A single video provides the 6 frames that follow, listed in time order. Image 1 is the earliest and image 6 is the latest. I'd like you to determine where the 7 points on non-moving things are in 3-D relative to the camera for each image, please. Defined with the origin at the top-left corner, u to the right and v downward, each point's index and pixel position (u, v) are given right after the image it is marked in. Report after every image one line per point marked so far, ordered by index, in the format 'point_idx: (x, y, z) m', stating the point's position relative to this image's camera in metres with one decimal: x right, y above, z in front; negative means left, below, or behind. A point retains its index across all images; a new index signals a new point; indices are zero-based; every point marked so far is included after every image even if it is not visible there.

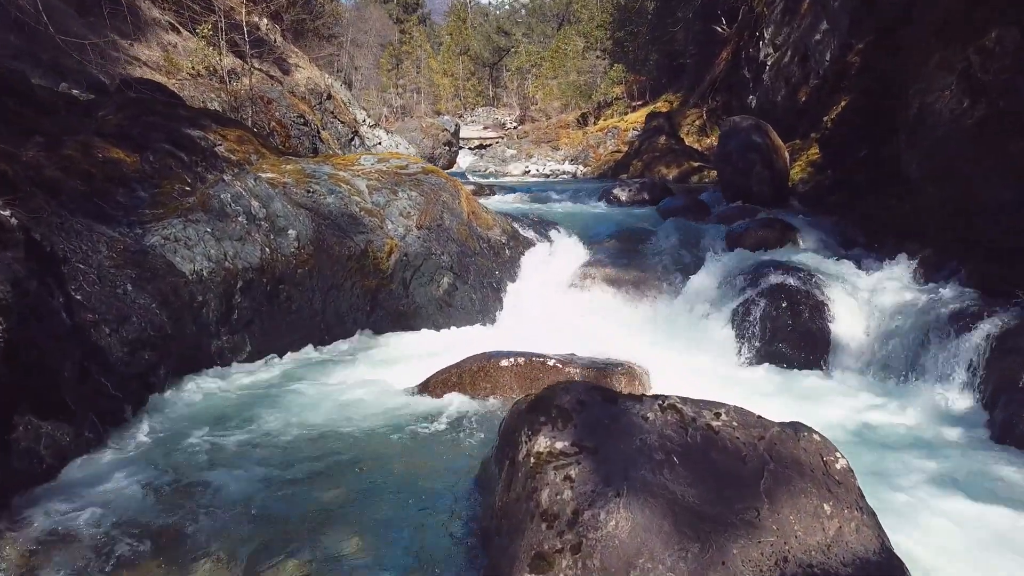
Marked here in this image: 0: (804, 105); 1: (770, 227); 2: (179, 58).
0: (+6.2, +3.9, +17.3) m
1: (+3.2, +0.8, +10.1) m
2: (-7.9, +5.4, +19.2) m
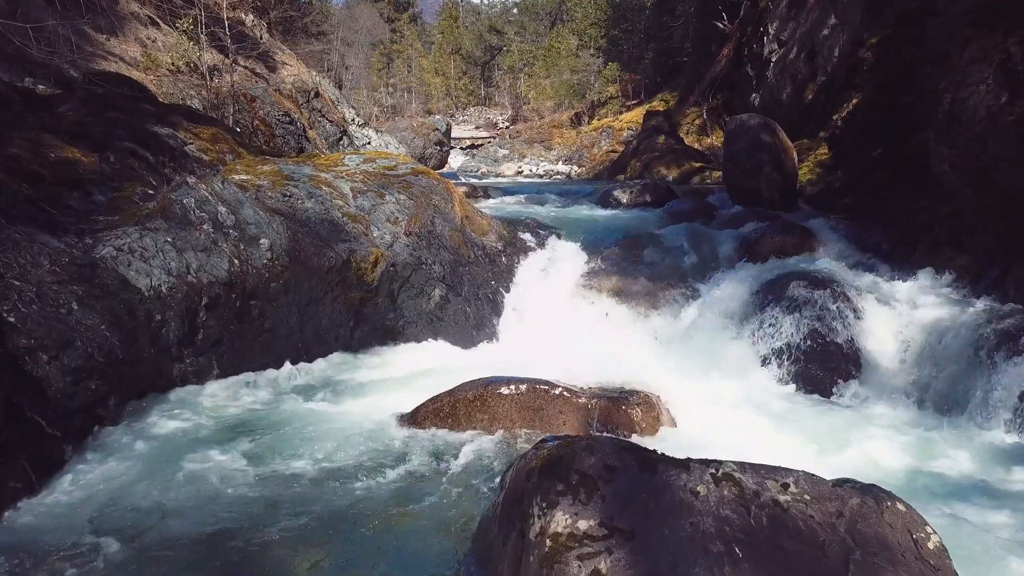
0: (+6.1, +3.8, +16.6) m
1: (+3.2, +0.6, +9.3) m
2: (-8.0, +5.3, +18.3) m
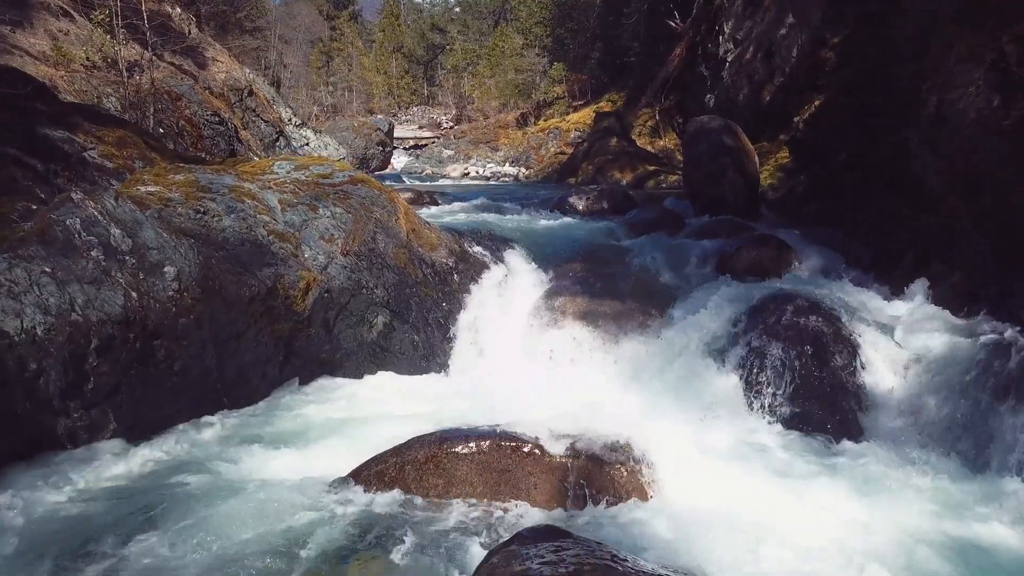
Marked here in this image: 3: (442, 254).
0: (+5.1, +3.6, +16.0) m
1: (+2.7, +0.4, +8.6) m
2: (-9.2, +5.0, +16.8) m
3: (-0.7, +0.3, +8.3) m
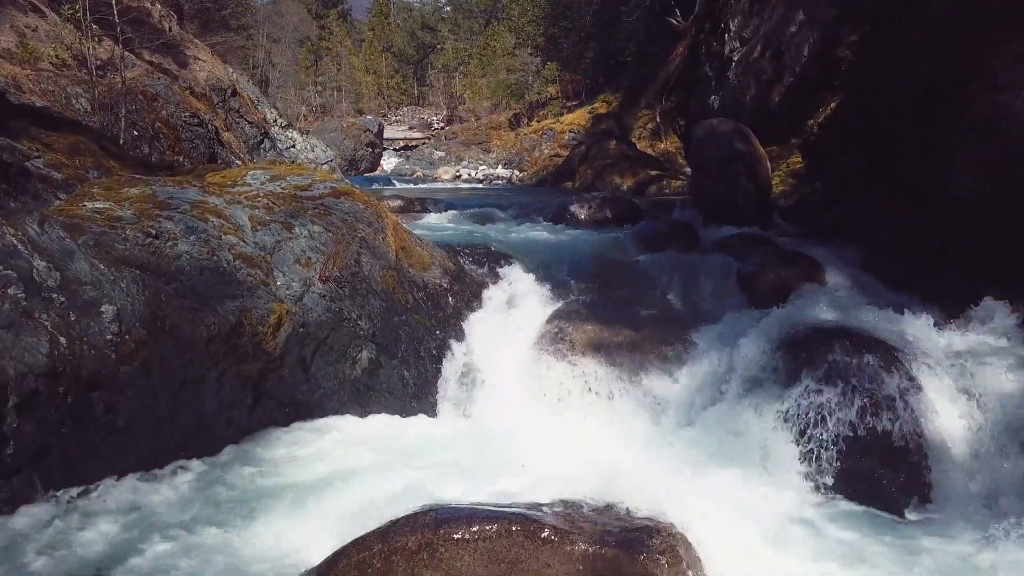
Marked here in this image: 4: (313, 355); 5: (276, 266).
0: (+5.0, +3.4, +15.2) m
1: (+2.7, +0.2, +7.8) m
2: (-9.3, +4.7, +15.8) m
3: (-0.7, +0.1, +7.4) m
4: (-1.4, -0.5, +5.9) m
5: (-1.7, +0.2, +5.8) m
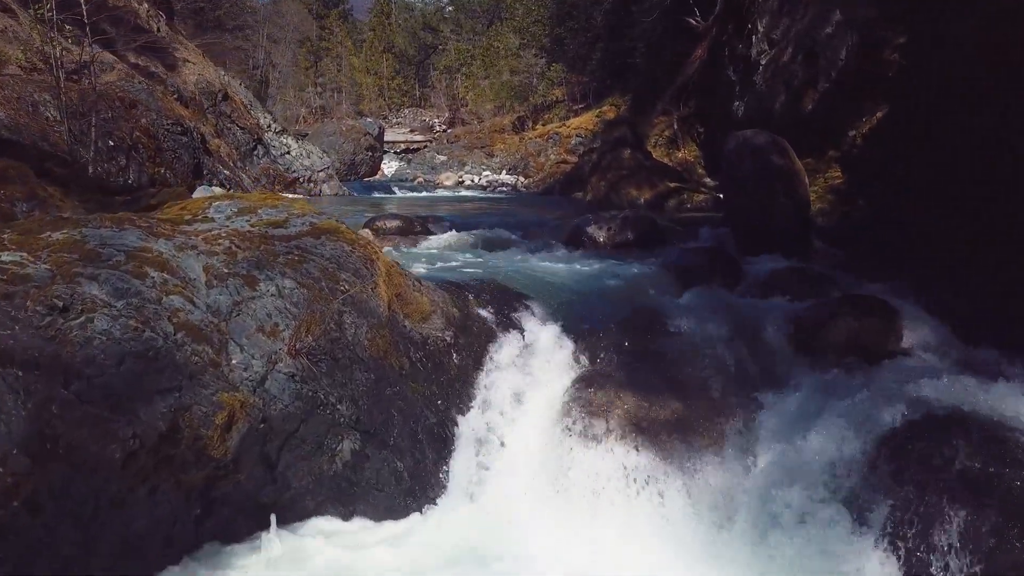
0: (+5.2, +3.0, +13.9) m
1: (+2.8, -0.2, +6.5) m
2: (-9.1, +4.3, +14.6) m
3: (-0.6, -0.3, +6.1) m
4: (-1.3, -0.9, +4.6) m
5: (-1.5, -0.3, +4.5) m
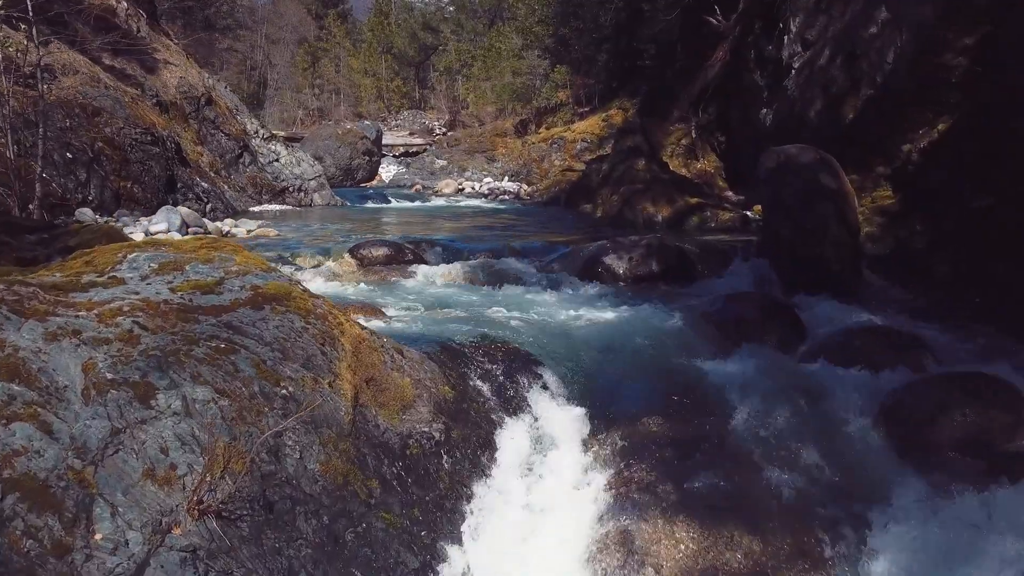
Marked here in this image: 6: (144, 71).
0: (+5.2, +2.5, +12.3) m
1: (+2.9, -0.7, +4.9) m
2: (-9.0, +3.8, +13.0) m
3: (-0.5, -0.8, +4.5) m
4: (-1.3, -1.4, +3.0) m
5: (-1.5, -0.7, +2.9) m
6: (-8.6, +5.0, +18.6) m
